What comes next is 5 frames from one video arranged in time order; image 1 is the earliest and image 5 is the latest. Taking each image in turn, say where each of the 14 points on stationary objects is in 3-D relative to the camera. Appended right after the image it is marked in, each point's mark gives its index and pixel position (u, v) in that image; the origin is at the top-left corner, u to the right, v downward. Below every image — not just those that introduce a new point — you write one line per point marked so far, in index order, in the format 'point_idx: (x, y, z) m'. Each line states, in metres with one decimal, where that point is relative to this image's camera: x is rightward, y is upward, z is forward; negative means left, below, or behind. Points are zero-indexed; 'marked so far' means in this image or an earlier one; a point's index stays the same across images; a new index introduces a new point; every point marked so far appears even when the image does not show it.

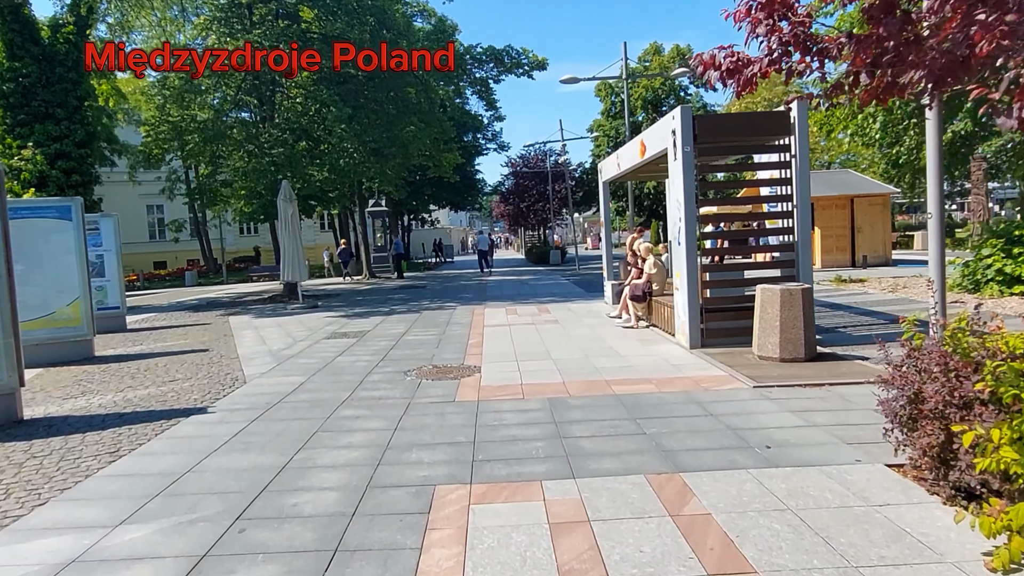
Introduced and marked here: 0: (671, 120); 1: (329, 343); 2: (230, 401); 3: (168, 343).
0: (+1.7, +1.8, +9.9) m
1: (-2.3, -0.7, +11.9) m
2: (-2.3, -0.9, +7.6) m
3: (-5.0, -0.8, +13.4) m
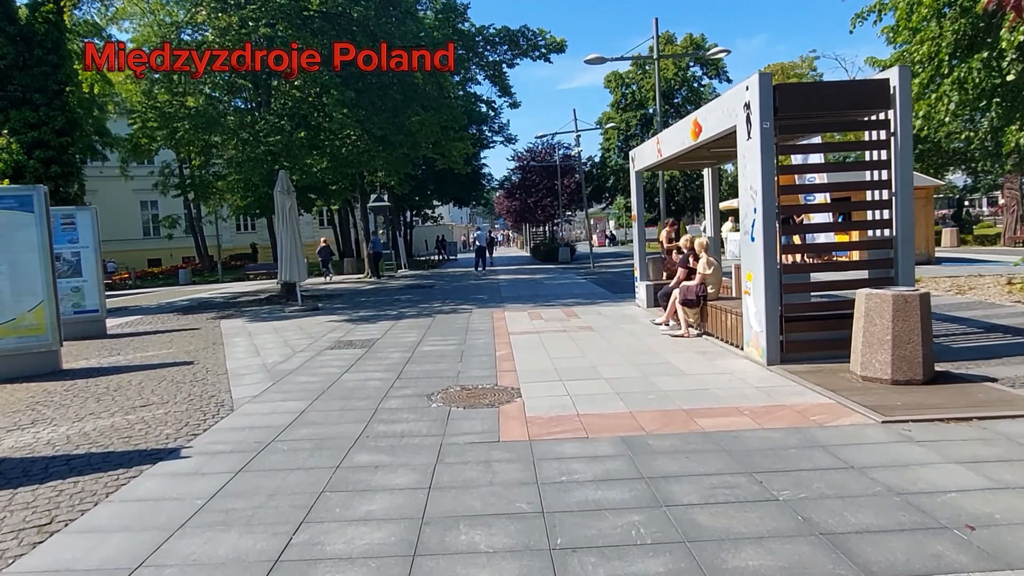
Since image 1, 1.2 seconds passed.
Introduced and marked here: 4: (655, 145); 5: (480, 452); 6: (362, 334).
0: (+2.1, +1.8, +8.3) m
1: (-2.0, -0.7, +10.3) m
2: (-1.9, -1.0, +6.0) m
3: (-4.6, -0.8, +11.8) m
4: (+2.0, +2.0, +12.9) m
5: (-0.2, -0.9, +5.4) m
6: (-2.0, -0.6, +12.4) m
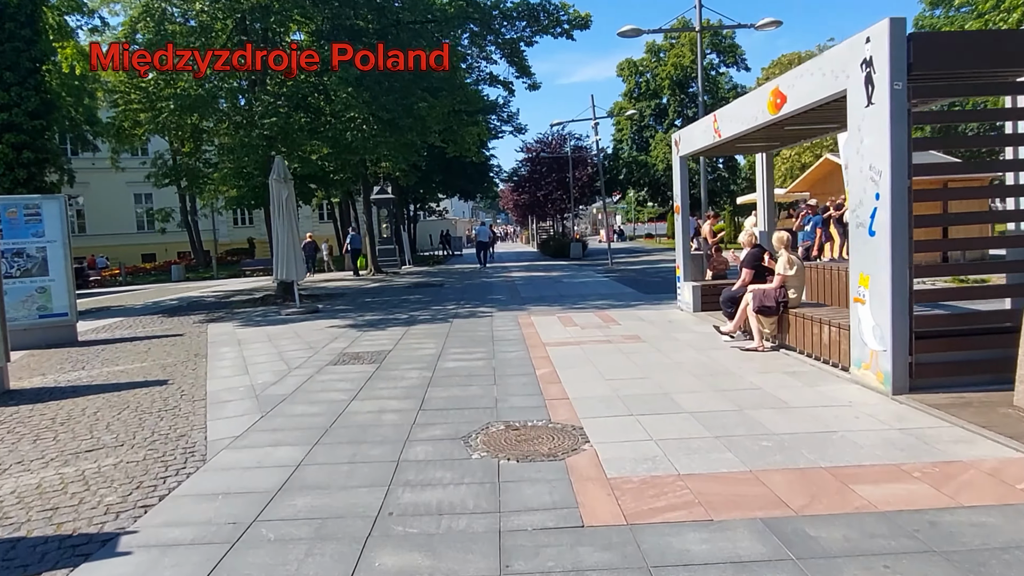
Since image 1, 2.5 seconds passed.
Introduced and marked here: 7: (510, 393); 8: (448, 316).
0: (+2.4, +1.7, +6.5) m
1: (-1.6, -0.8, +8.5) m
2: (-1.5, -1.0, +4.2) m
3: (-4.2, -0.8, +10.0) m
4: (+2.4, +2.0, +11.2) m
5: (+0.2, -1.0, +3.6) m
6: (-1.6, -0.6, +10.6) m
7: (0.0, -0.8, +7.2) m
8: (-0.9, -0.4, +13.7) m
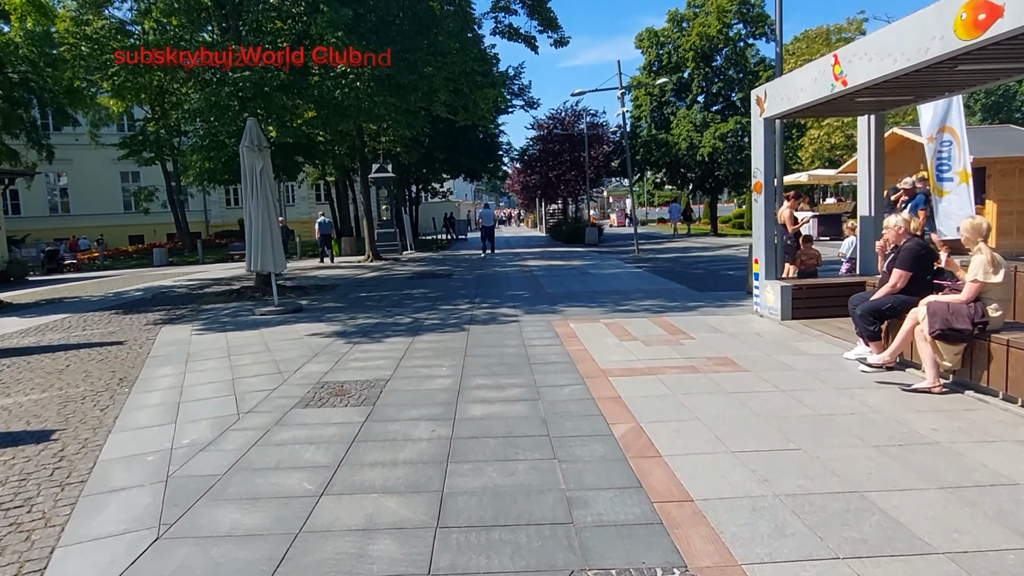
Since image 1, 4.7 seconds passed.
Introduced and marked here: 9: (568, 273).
0: (+2.8, +1.6, +3.6) m
1: (-1.2, -0.8, +5.7) m
2: (-1.2, -1.2, +1.3) m
3: (-3.9, -0.9, +7.2) m
4: (+2.8, +1.9, +8.2) m
5: (+0.5, -1.2, +0.7) m
6: (-1.3, -0.7, +7.7) m
7: (+0.3, -0.9, +4.3) m
8: (-0.6, -0.4, +10.8) m
9: (+1.1, +0.3, +18.3) m
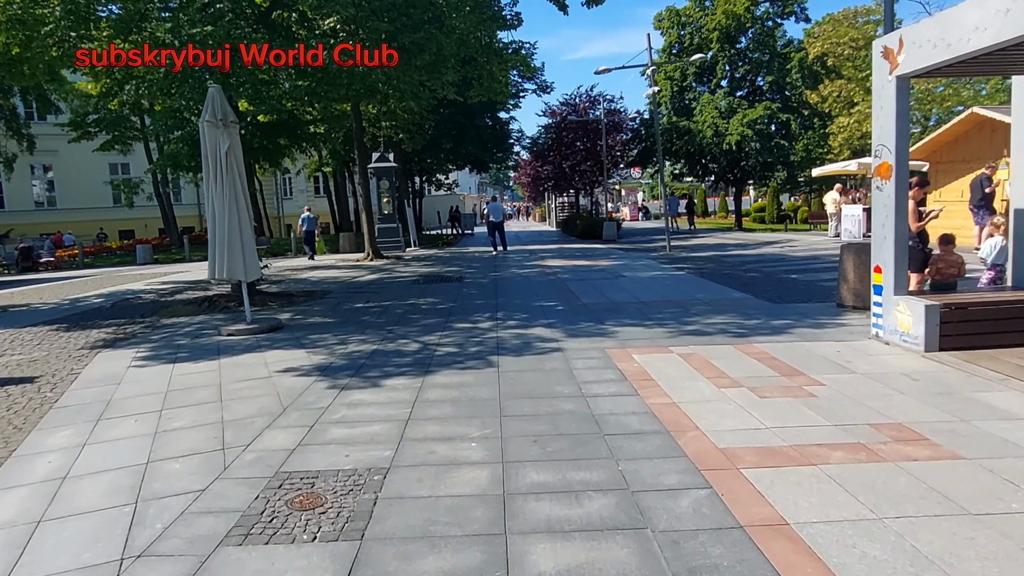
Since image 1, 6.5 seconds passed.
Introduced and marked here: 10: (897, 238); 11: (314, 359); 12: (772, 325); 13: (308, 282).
0: (+3.2, +1.4, +0.9) m
1: (-0.9, -1.0, +3.0) m
2: (-0.9, -1.4, -1.3) m
3: (-3.5, -1.0, +4.5) m
4: (+3.1, +1.8, +5.6) m
5: (+0.9, -1.4, -1.9) m
6: (-0.9, -0.8, +5.1) m
7: (+0.7, -1.1, +1.7) m
8: (-0.2, -0.5, +8.2) m
9: (+1.5, +0.2, +15.7) m
10: (+3.2, +0.4, +7.6) m
11: (-1.7, -0.6, +7.9) m
12: (+2.6, -0.4, +9.1) m
13: (-3.5, +0.1, +15.7) m
